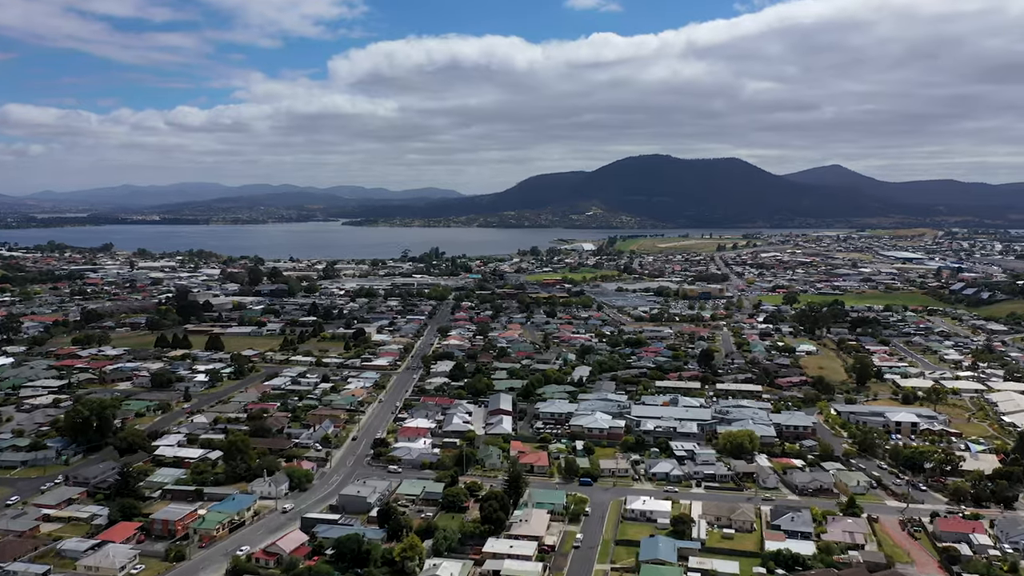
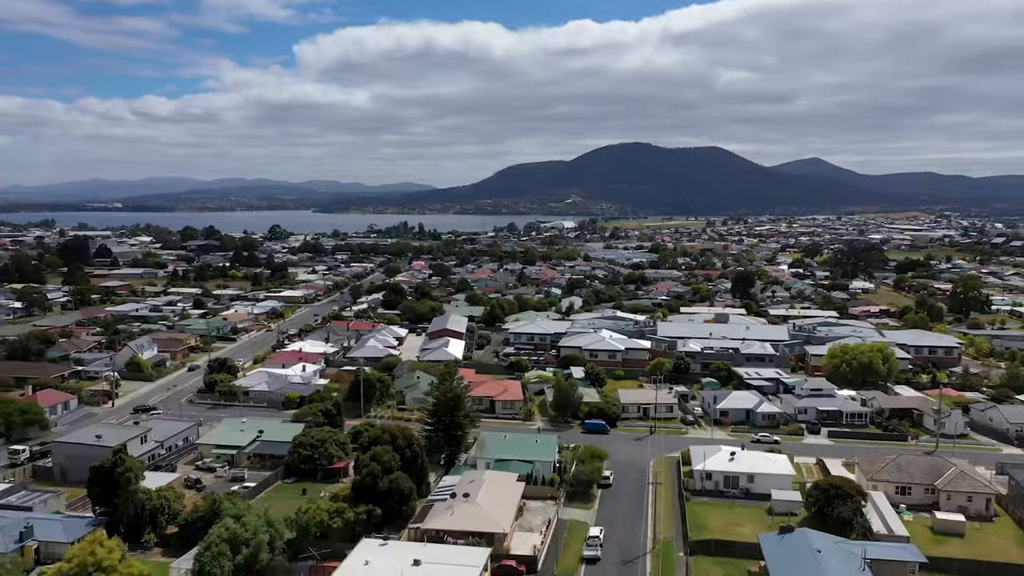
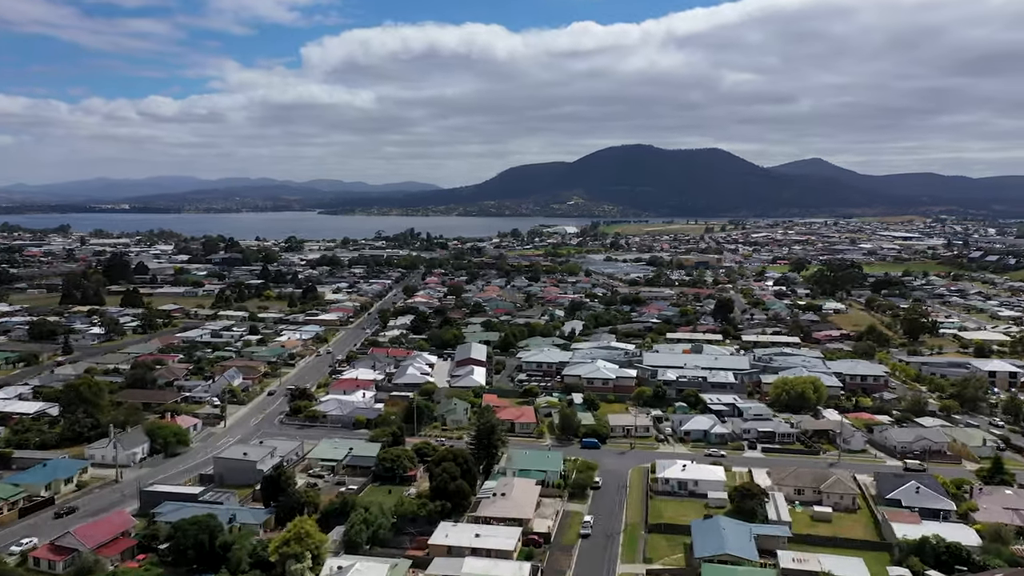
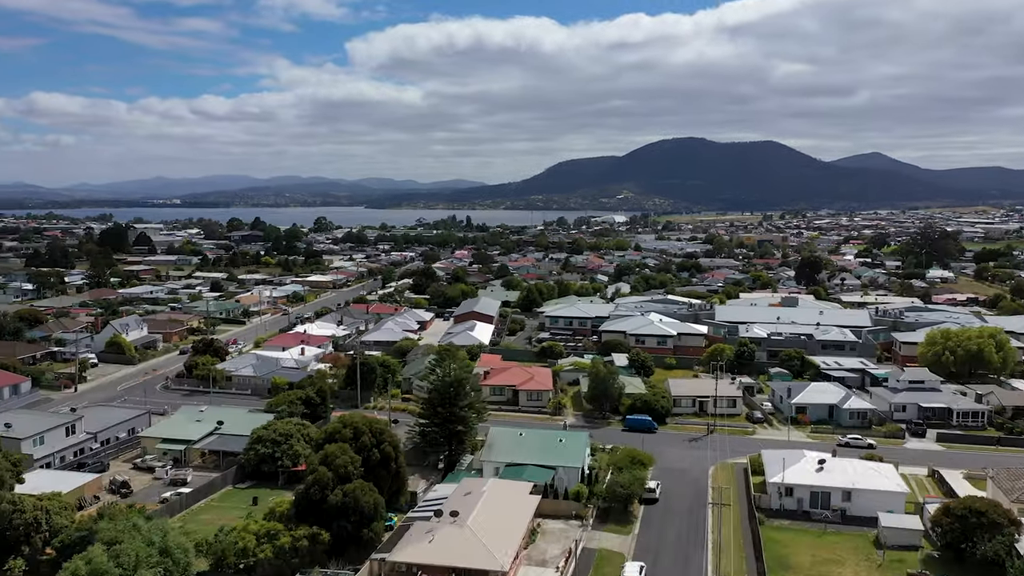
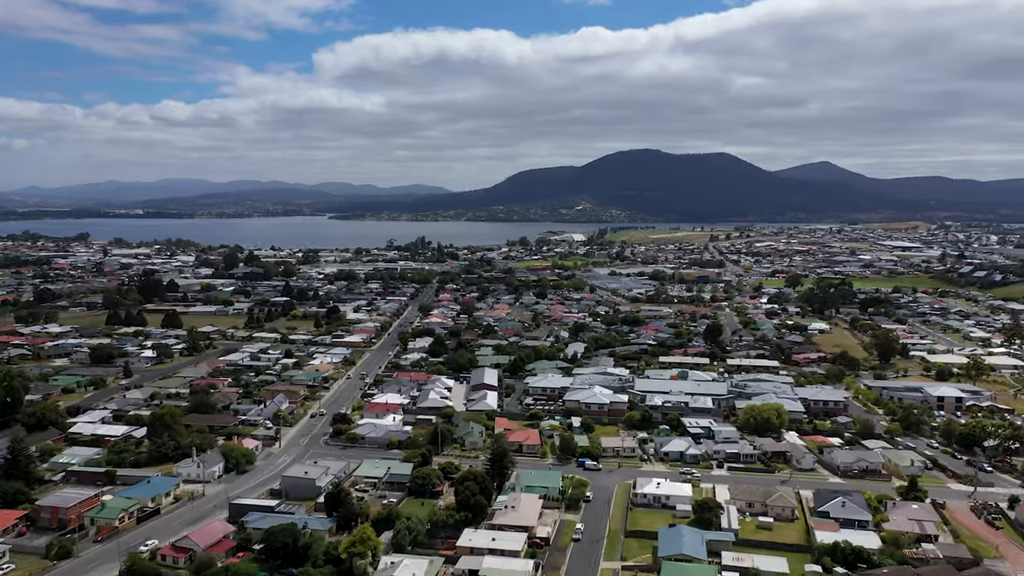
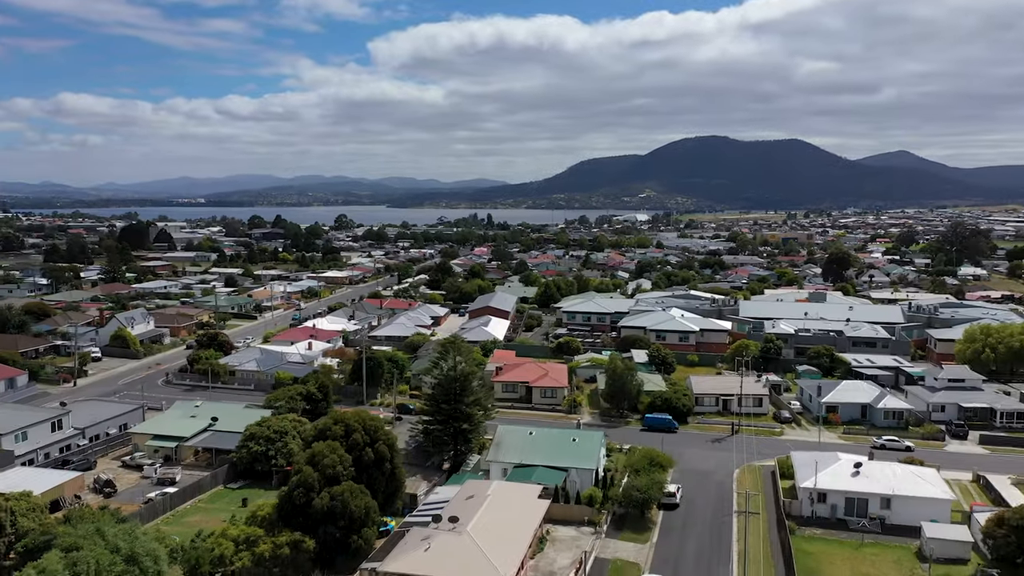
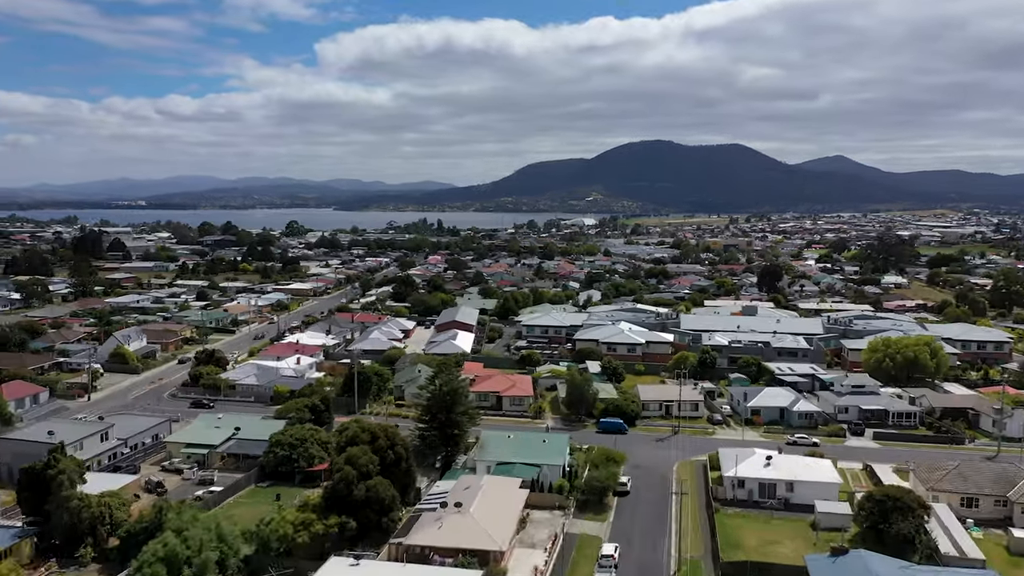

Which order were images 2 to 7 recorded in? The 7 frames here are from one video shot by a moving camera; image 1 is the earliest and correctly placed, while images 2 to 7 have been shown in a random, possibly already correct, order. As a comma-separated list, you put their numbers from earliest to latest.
5, 3, 2, 7, 4, 6
